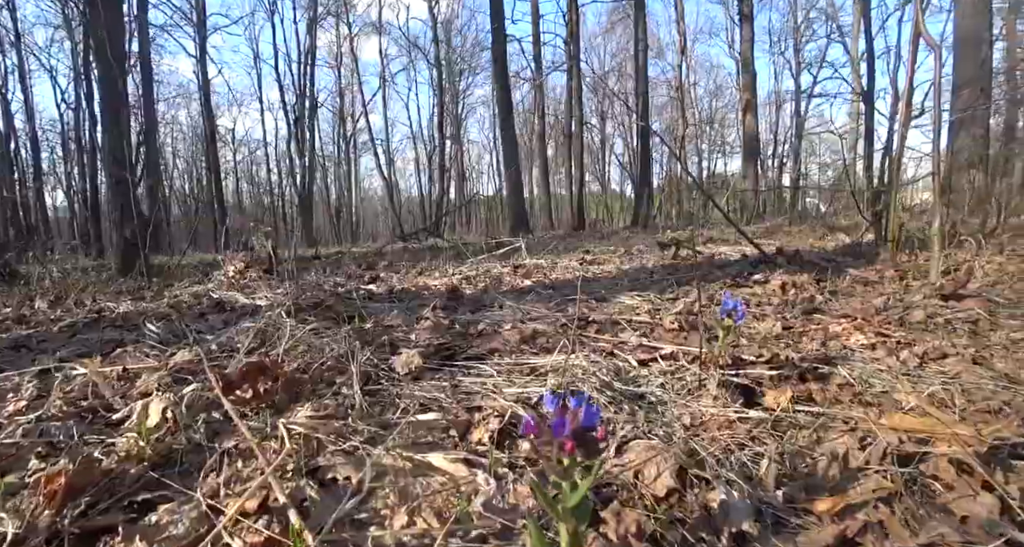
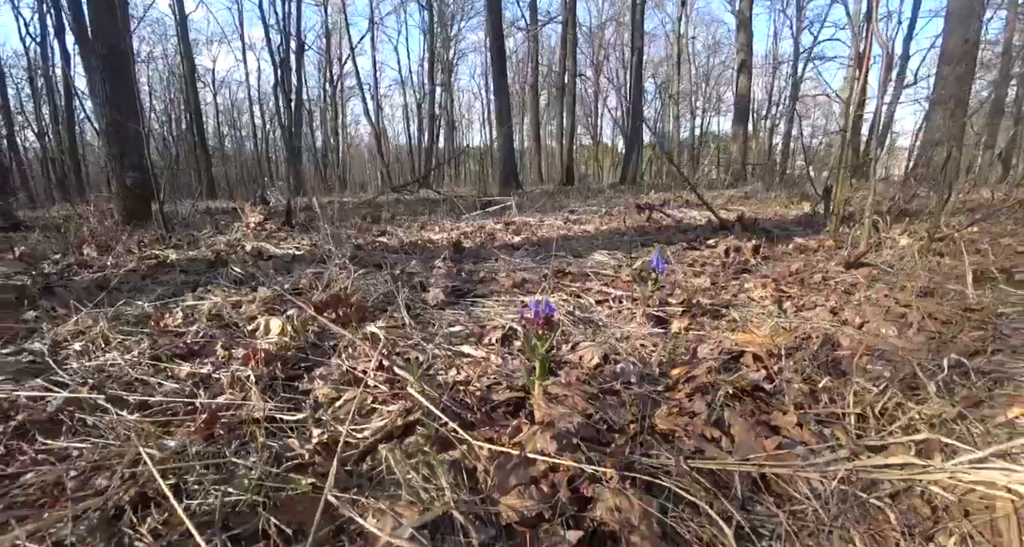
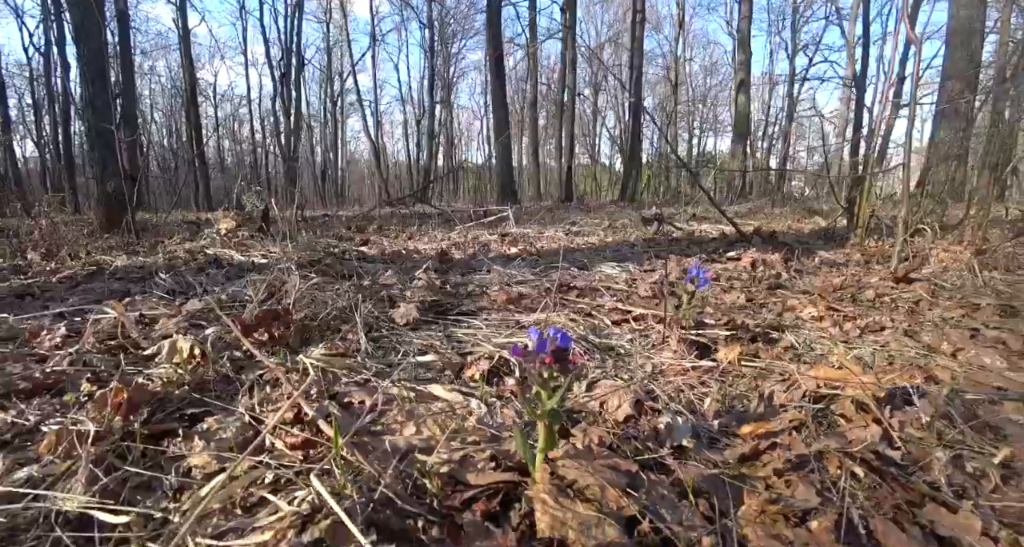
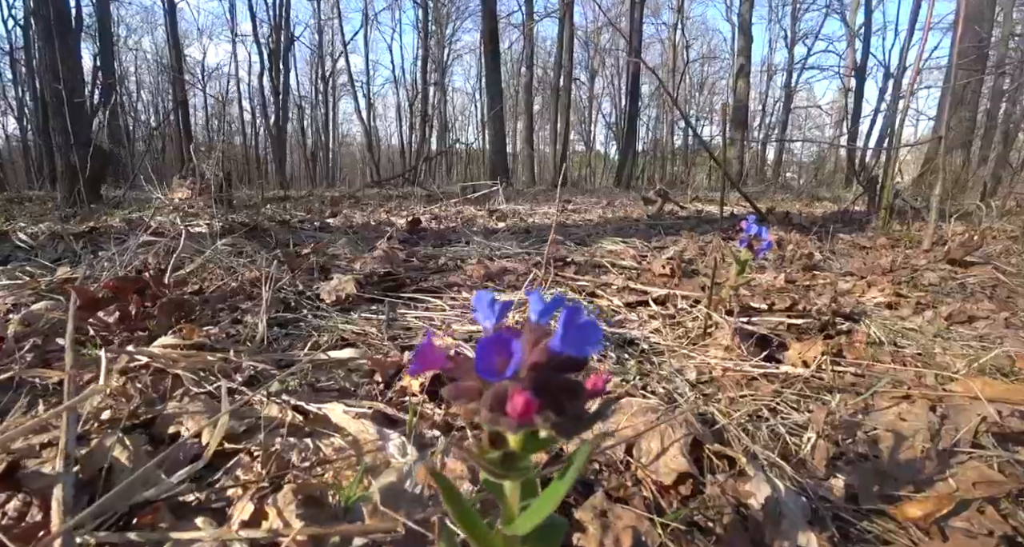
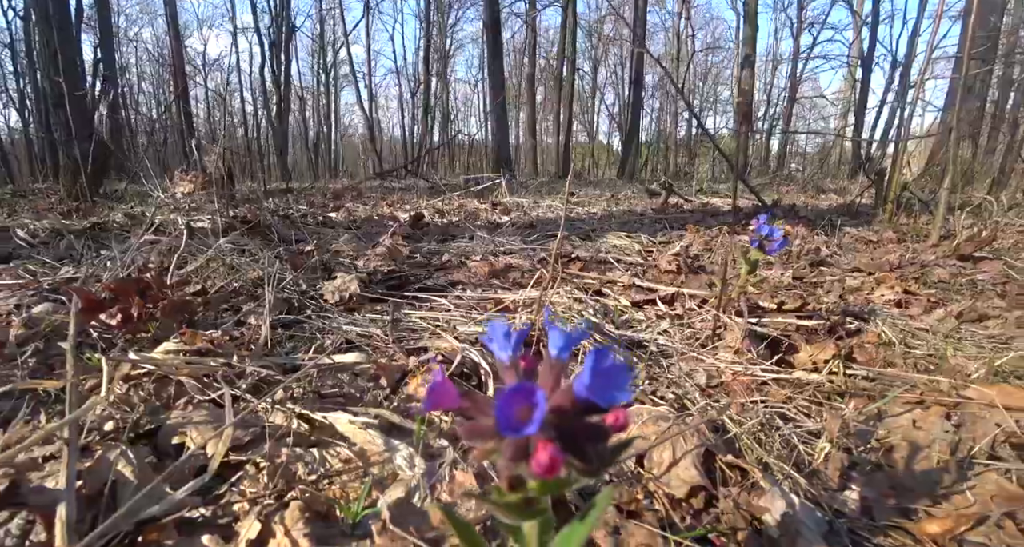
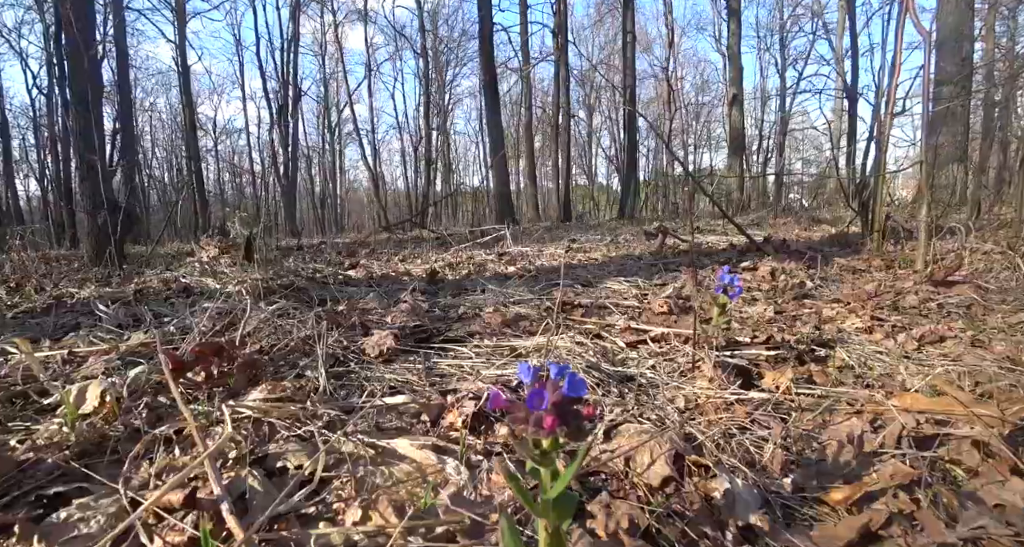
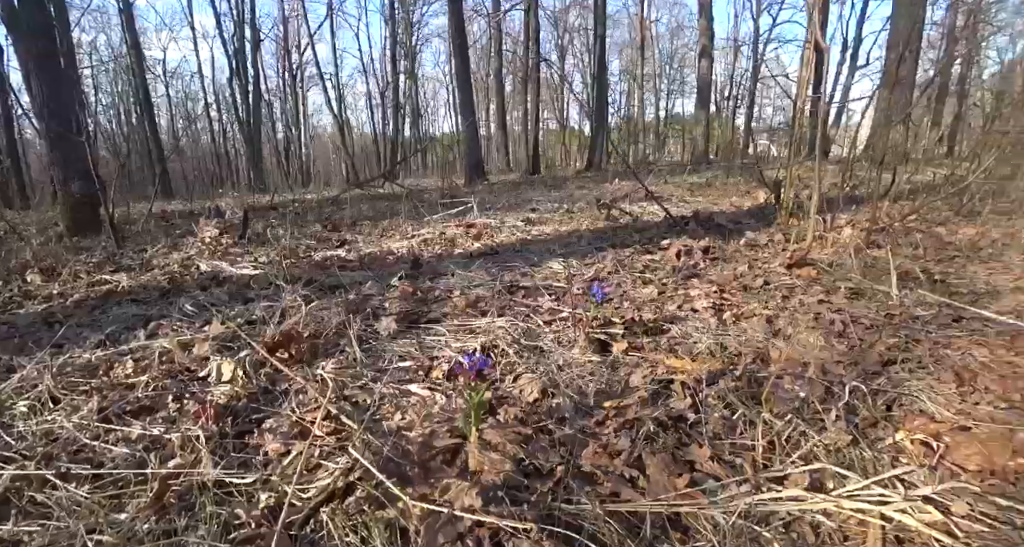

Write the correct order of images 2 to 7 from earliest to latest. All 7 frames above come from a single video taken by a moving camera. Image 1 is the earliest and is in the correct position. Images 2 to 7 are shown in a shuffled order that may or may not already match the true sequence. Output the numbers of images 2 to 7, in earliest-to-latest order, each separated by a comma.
6, 4, 5, 3, 2, 7
